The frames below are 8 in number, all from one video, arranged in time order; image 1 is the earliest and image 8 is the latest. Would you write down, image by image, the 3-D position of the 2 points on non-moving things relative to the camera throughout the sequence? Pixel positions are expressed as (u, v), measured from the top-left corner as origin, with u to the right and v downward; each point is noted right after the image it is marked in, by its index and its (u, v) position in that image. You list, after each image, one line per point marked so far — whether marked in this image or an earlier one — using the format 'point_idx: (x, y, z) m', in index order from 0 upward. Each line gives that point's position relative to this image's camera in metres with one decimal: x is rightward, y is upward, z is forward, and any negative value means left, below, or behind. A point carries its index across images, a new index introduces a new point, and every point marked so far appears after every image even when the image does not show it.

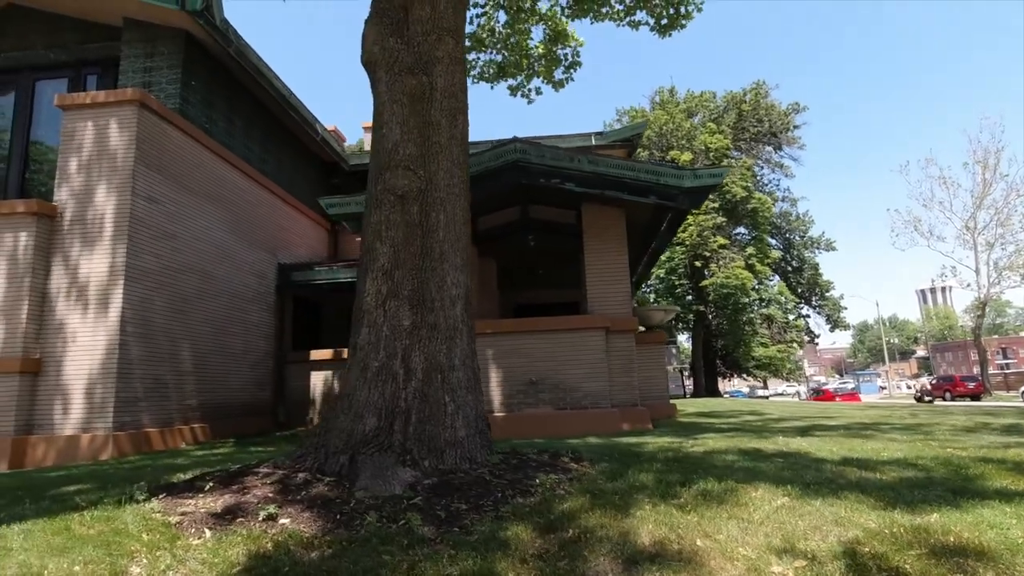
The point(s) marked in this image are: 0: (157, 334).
0: (-6.8, -0.9, +10.7) m
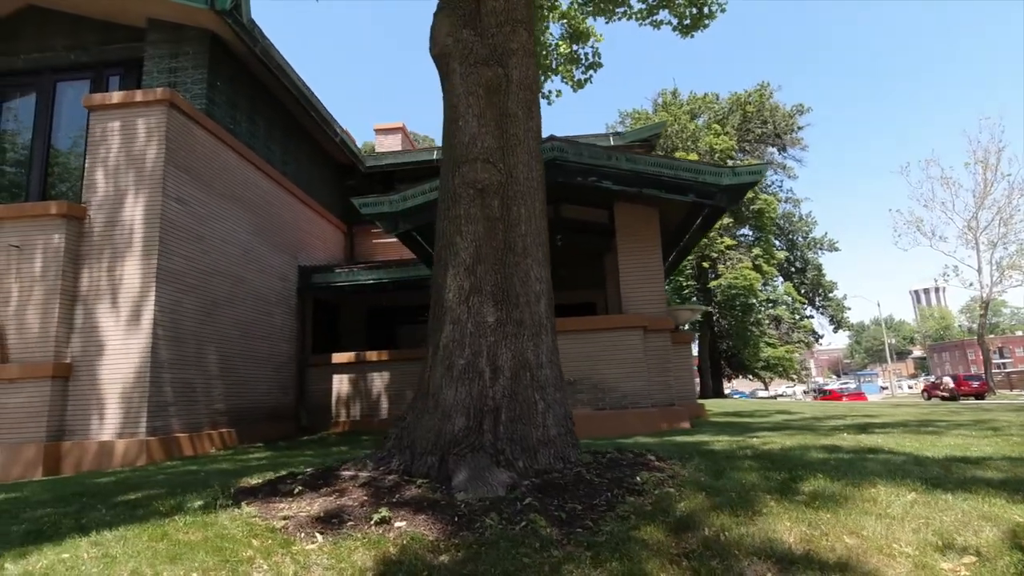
0: (-6.2, -0.9, +10.6) m
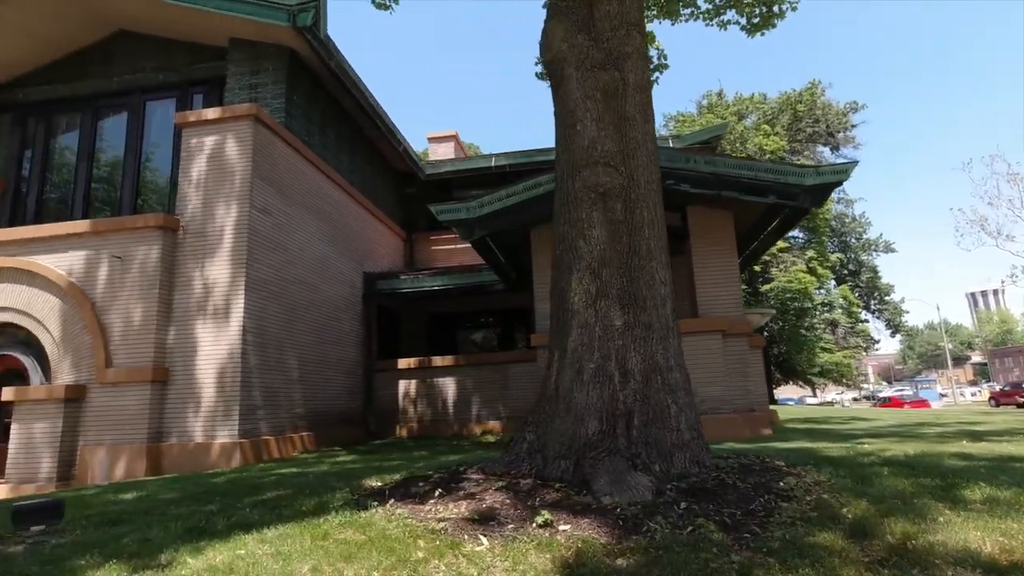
0: (-4.7, -1.1, +10.9) m
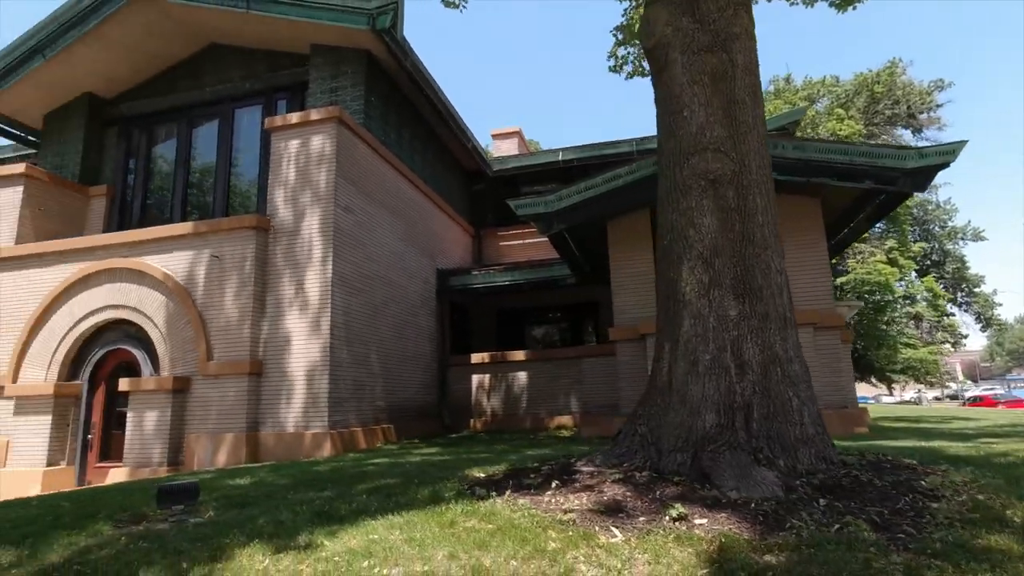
0: (-3.2, -1.0, +11.3) m
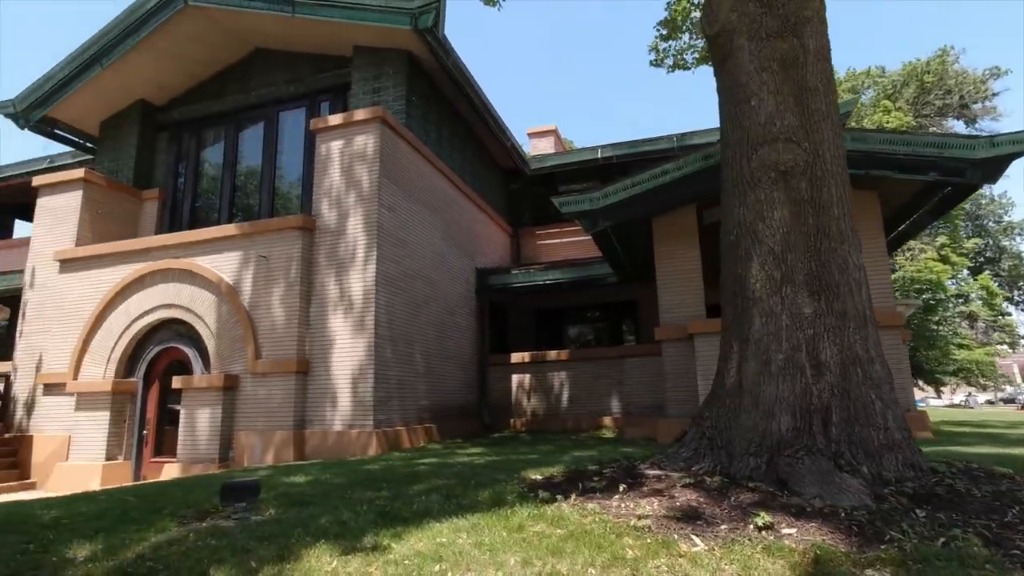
0: (-2.3, -1.0, +11.3) m
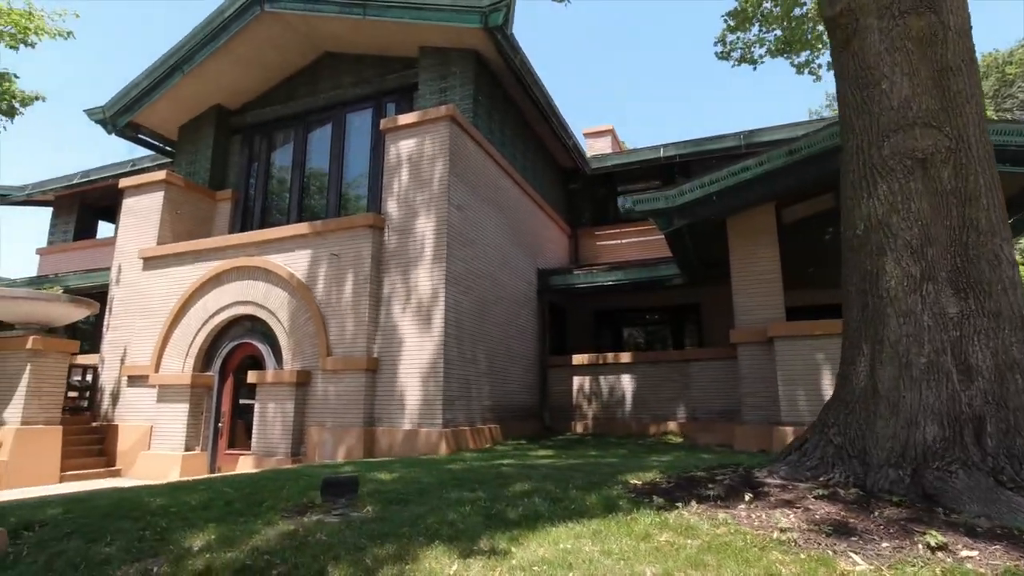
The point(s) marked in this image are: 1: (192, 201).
0: (-0.9, -1.0, +11.3) m
1: (-8.5, +2.3, +14.8) m
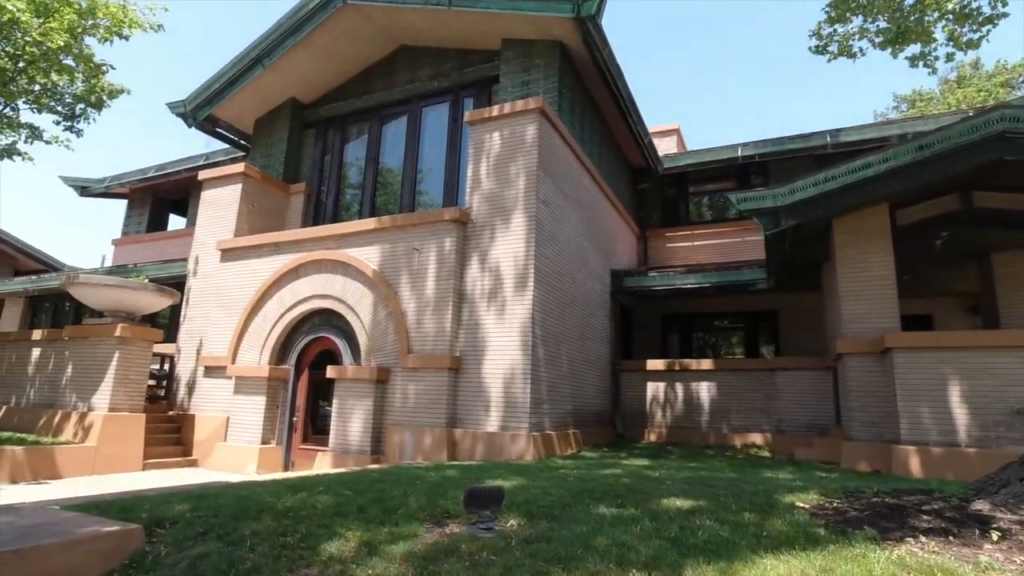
0: (+0.7, -1.0, +10.8) m
1: (-6.5, +2.5, +14.9) m
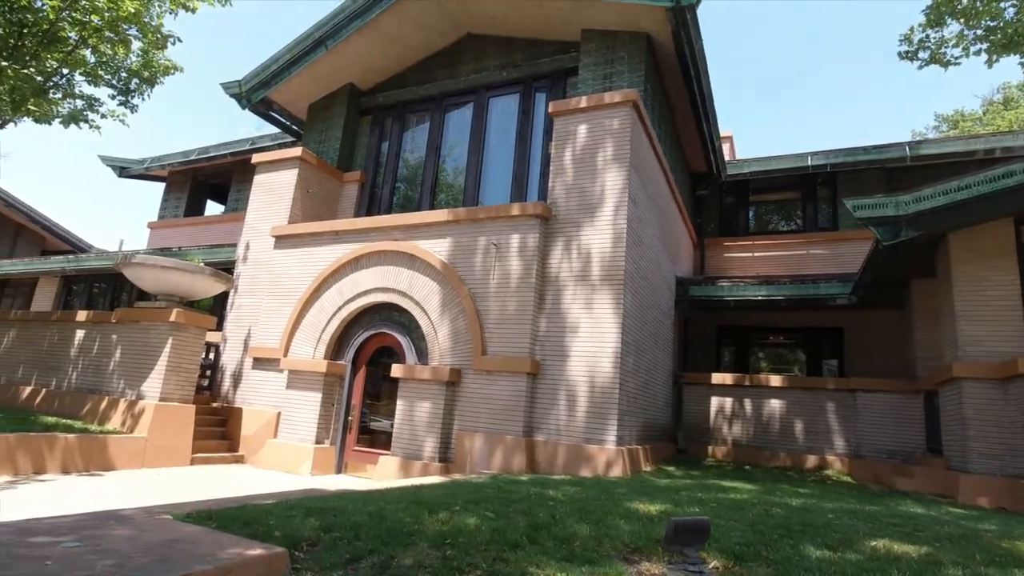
0: (+2.2, -1.0, +10.1) m
1: (-4.9, +2.7, +14.3) m
